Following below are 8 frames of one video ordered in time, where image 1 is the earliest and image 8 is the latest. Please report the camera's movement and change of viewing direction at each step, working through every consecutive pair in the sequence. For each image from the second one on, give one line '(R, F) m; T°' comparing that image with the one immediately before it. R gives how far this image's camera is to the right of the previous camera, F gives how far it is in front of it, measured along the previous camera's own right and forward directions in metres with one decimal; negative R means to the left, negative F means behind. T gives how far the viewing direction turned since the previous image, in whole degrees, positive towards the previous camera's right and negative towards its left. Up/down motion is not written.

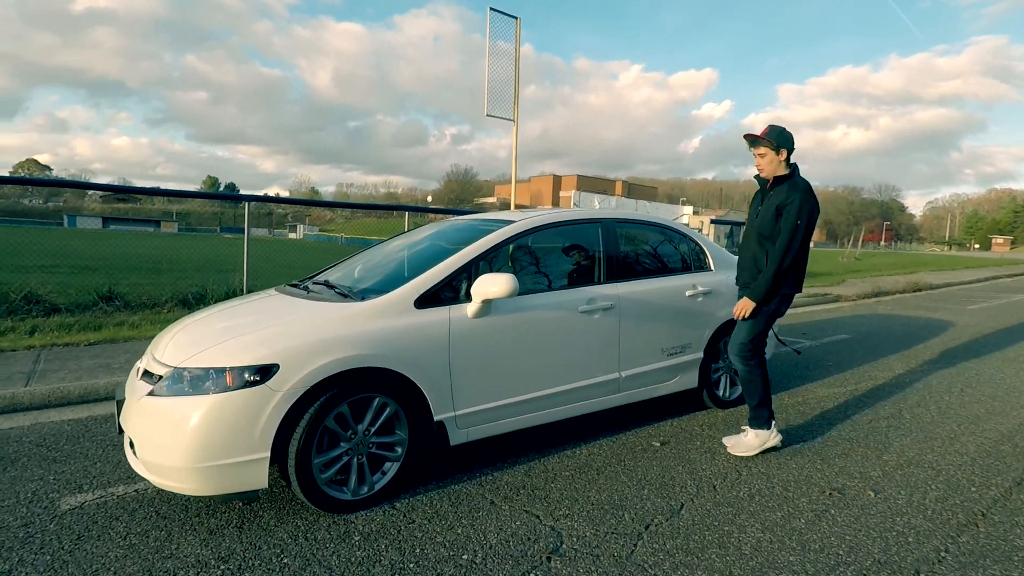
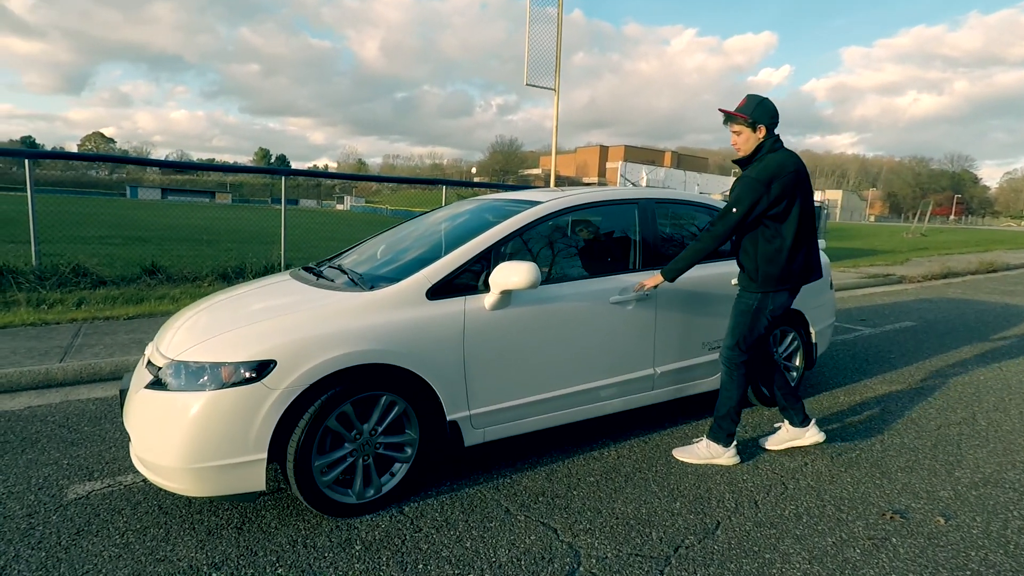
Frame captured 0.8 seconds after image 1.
(+0.1, +0.3) m; -4°
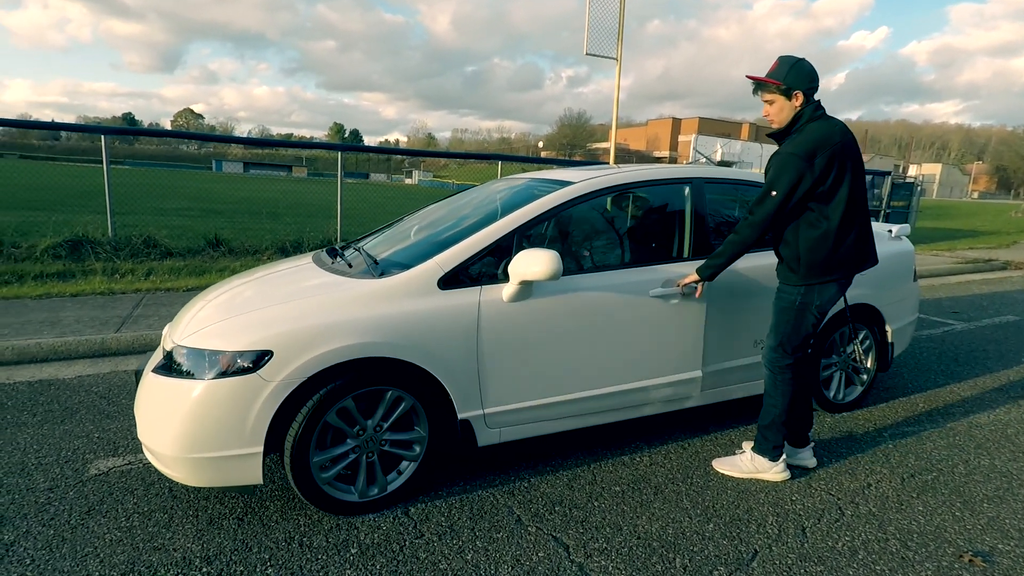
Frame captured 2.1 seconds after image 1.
(+0.2, +0.3) m; -7°
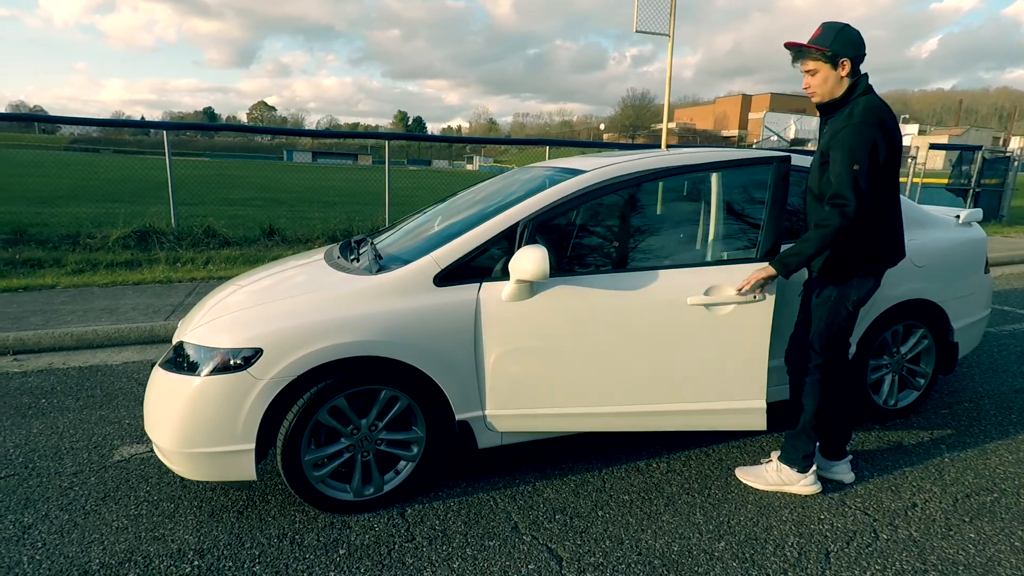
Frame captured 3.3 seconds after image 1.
(+0.3, +0.1) m; -6°
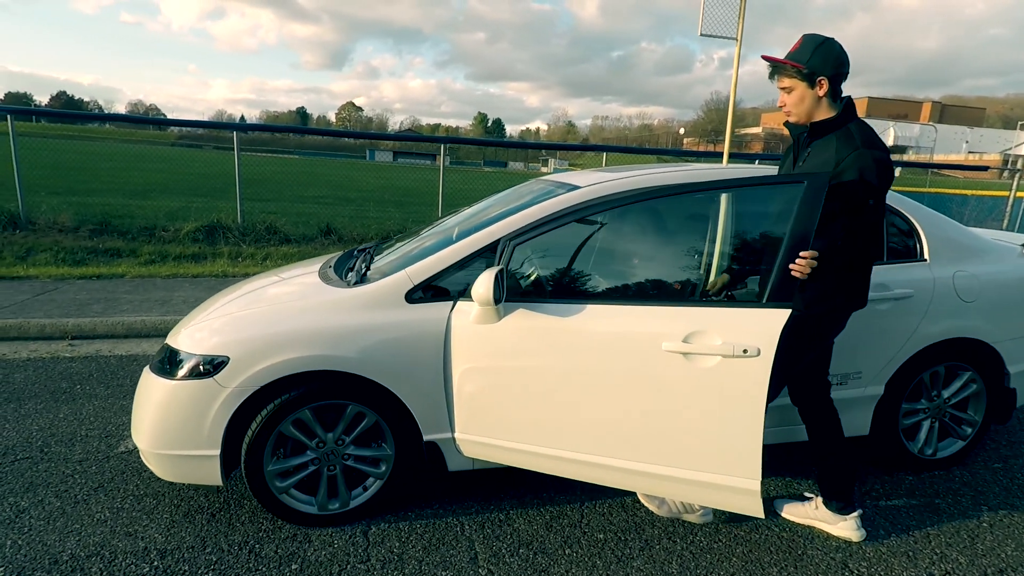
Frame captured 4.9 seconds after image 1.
(+0.4, +0.1) m; -7°
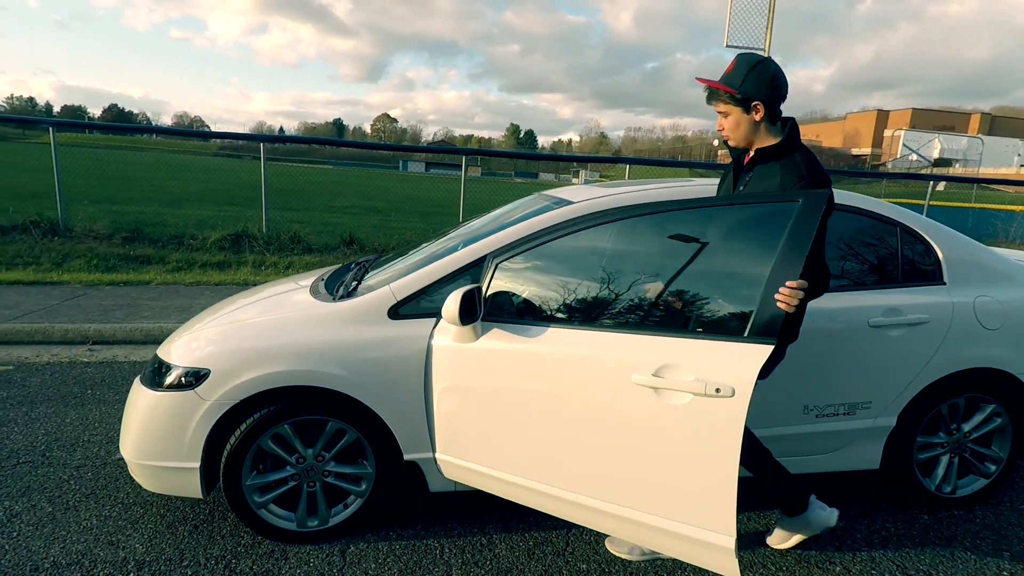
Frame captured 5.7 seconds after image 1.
(+0.2, +0.1) m; -3°
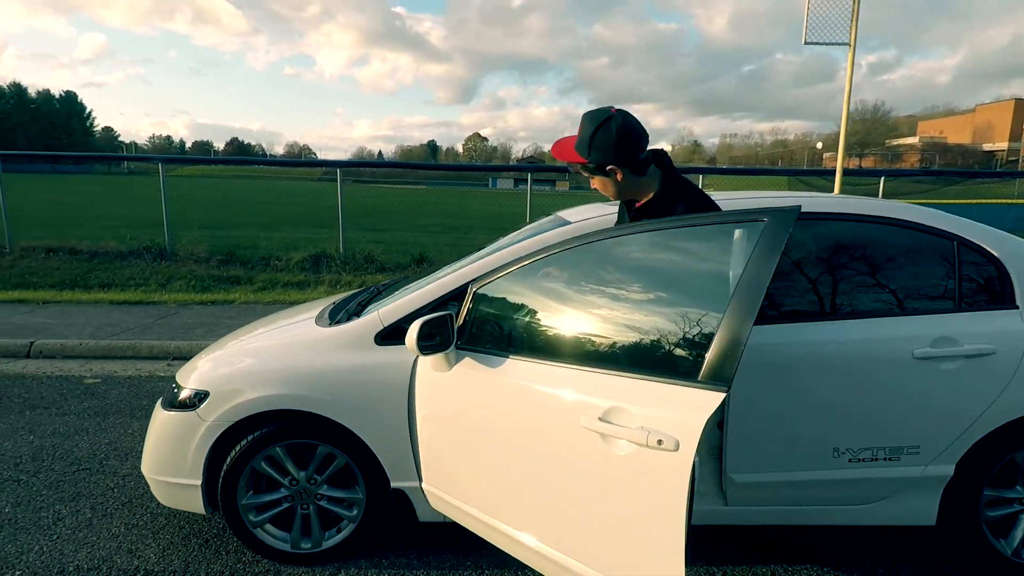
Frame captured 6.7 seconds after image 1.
(+0.4, +0.1) m; -9°
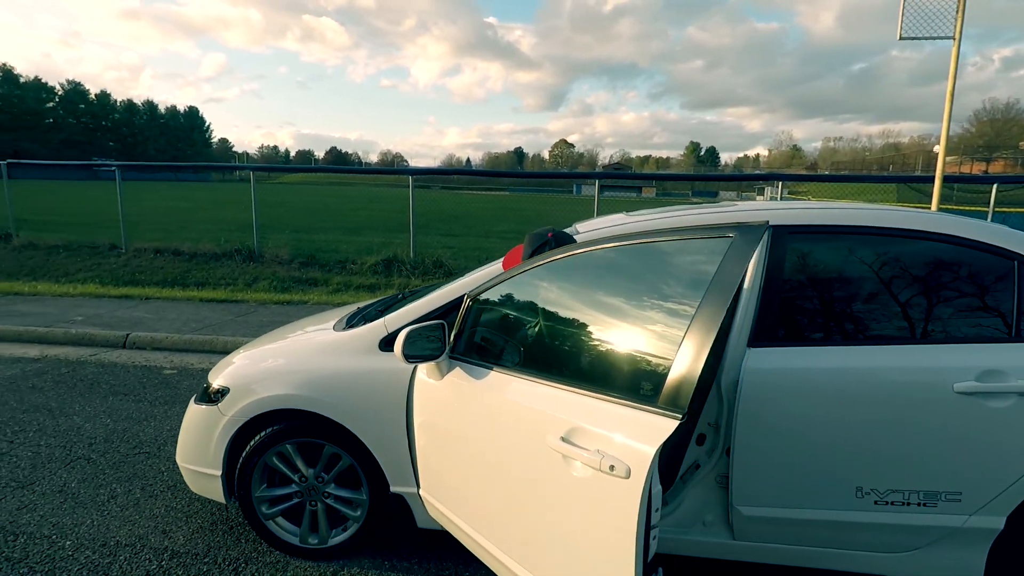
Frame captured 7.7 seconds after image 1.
(+0.4, 0.0) m; -8°
